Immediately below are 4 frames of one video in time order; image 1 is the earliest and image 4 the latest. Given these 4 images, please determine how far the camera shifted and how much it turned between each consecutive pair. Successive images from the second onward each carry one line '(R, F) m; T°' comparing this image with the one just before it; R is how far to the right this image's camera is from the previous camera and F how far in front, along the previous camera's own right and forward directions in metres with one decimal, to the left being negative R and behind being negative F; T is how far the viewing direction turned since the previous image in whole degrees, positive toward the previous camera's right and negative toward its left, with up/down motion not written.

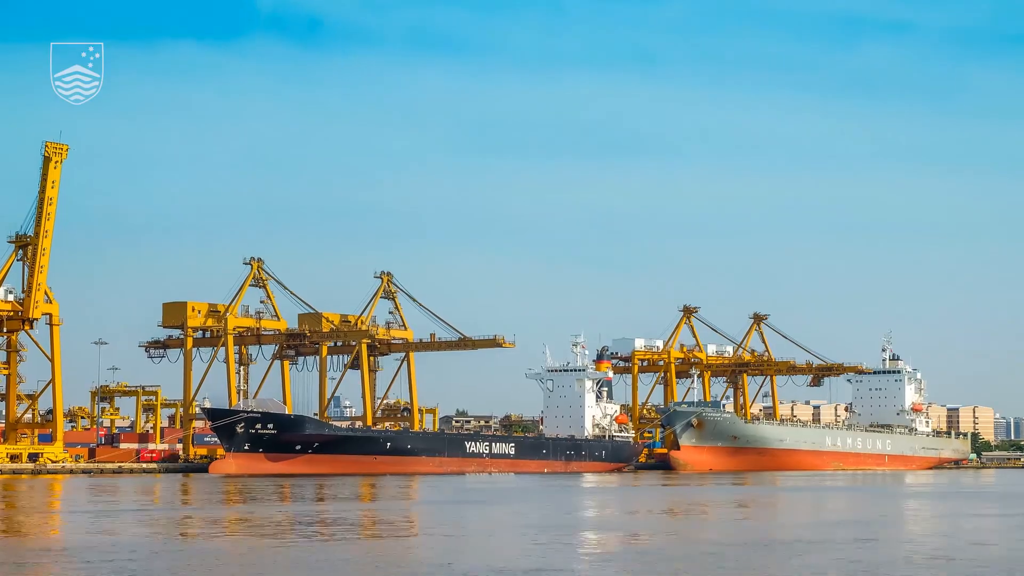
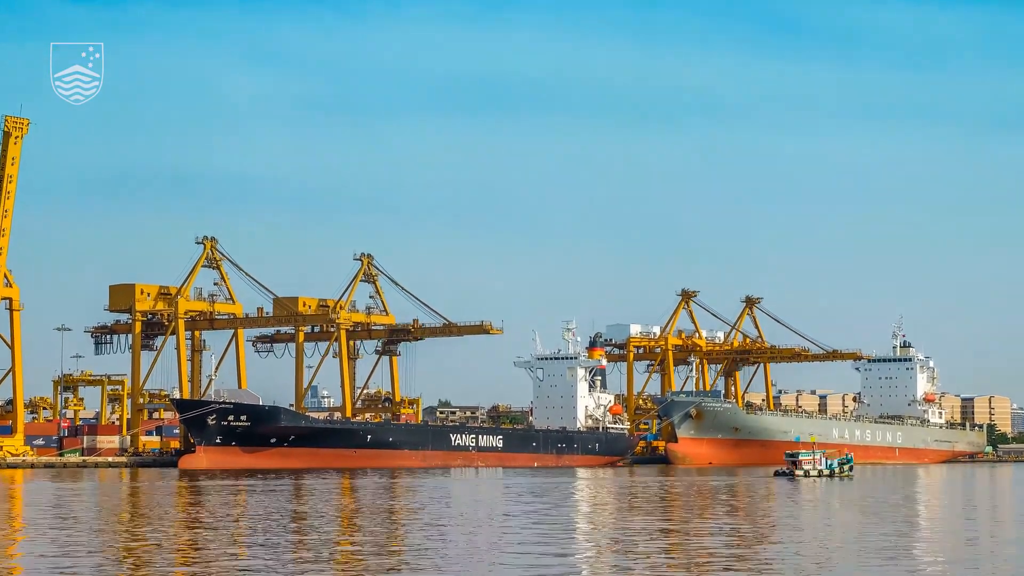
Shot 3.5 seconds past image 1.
(+0.6, +2.8) m; 0°
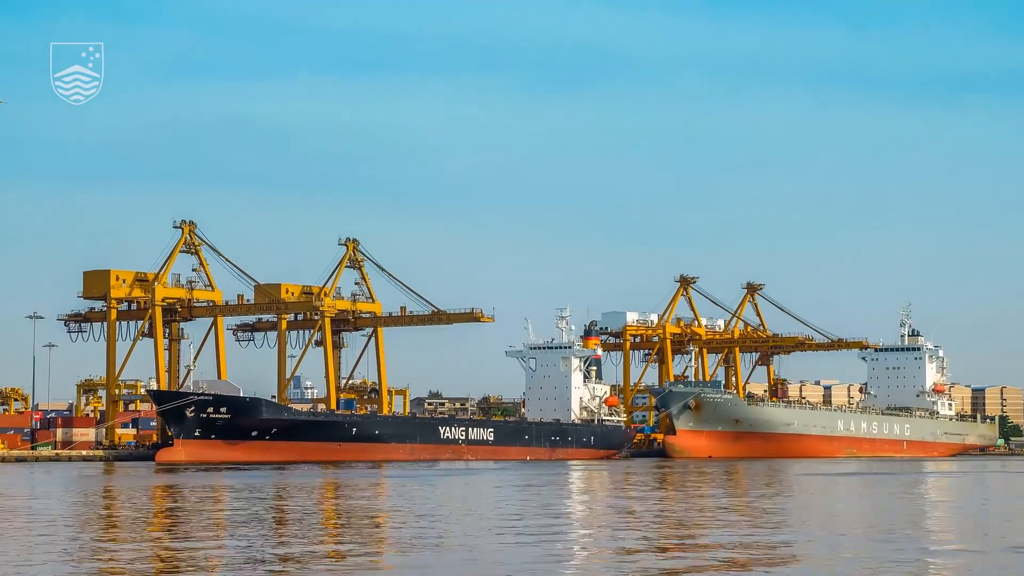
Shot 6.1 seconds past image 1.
(+0.4, +1.9) m; 0°
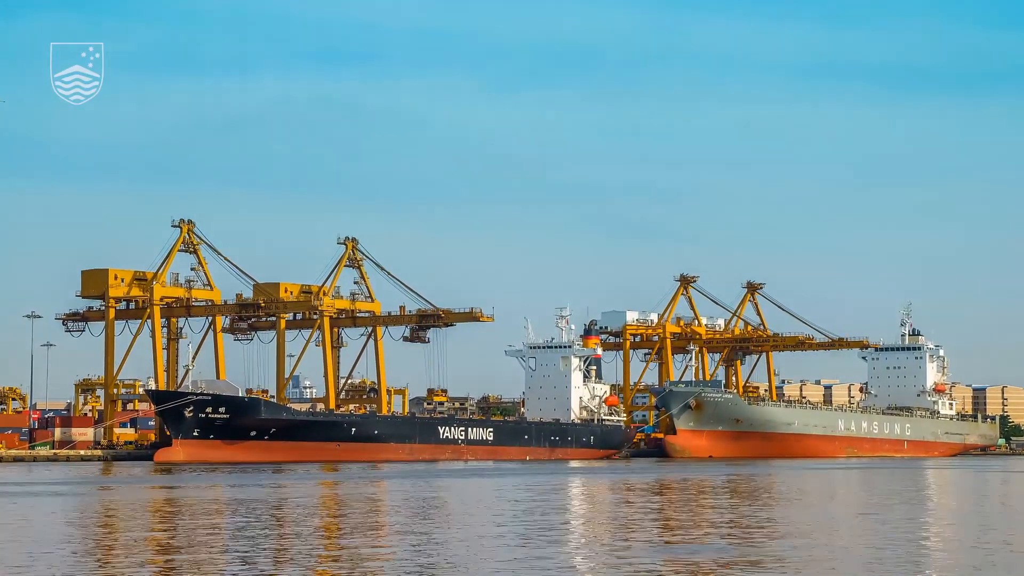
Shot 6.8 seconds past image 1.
(0.0, +0.1) m; 0°
